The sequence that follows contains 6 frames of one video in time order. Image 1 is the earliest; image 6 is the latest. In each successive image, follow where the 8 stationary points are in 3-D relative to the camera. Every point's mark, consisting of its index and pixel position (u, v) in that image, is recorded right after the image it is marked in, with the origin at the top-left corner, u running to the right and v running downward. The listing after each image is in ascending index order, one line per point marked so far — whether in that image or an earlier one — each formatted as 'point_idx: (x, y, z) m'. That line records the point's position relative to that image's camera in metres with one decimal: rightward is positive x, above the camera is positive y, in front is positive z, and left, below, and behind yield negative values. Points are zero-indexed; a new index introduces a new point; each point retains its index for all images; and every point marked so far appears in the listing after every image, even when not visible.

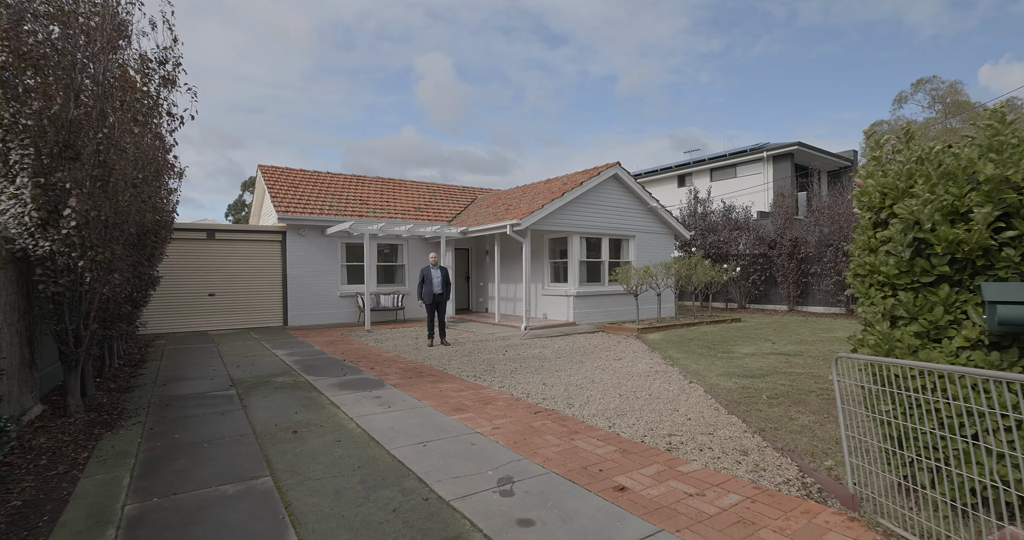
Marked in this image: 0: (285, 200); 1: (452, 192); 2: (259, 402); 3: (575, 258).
0: (-6.4, +1.9, +14.4) m
1: (-2.1, +2.8, +18.5) m
2: (-2.5, -1.3, +5.1) m
3: (+1.5, +0.3, +12.5) m
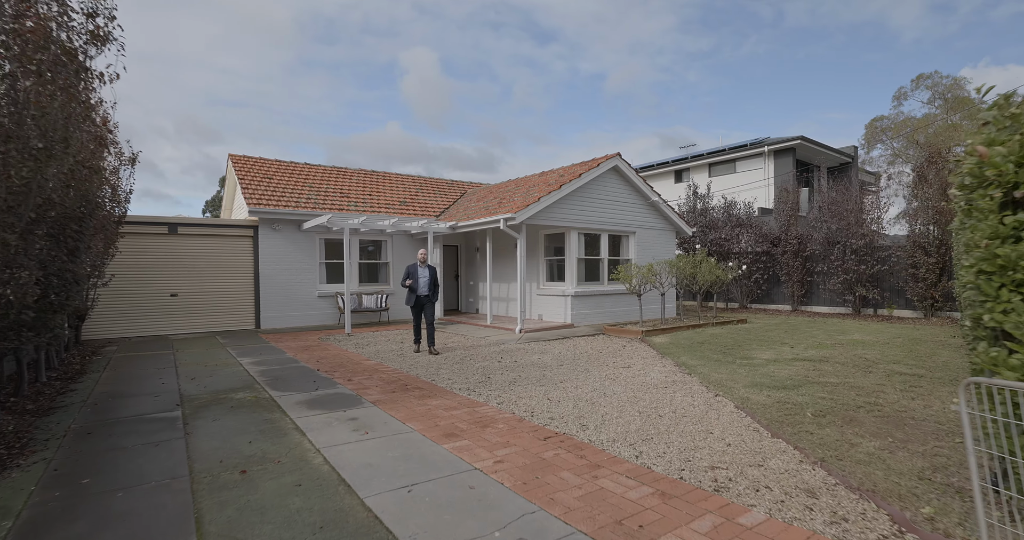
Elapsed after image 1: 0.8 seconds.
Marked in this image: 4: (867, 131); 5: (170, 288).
0: (-6.6, +1.9, +13.4) m
1: (-2.4, +2.8, +17.7) m
2: (-2.5, -1.3, +4.2) m
3: (+1.4, +0.3, +11.7) m
4: (+12.5, +4.9, +18.3) m
5: (-8.1, -0.4, +12.4) m
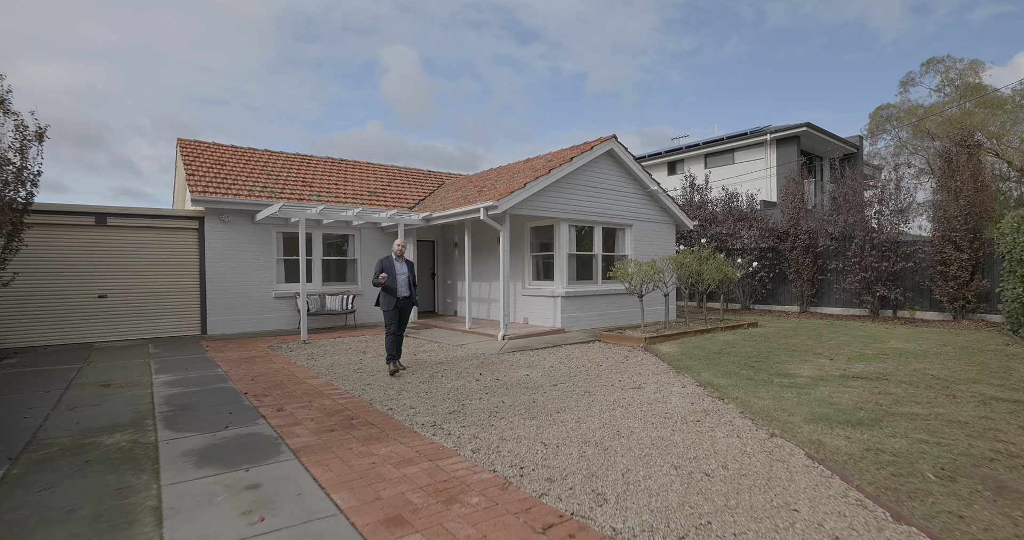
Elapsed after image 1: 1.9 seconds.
0: (-7.0, +2.0, +11.7) m
1: (-3.0, +2.9, +16.1) m
2: (-2.6, -1.2, +2.7) m
3: (+1.0, +0.4, +10.3) m
4: (+11.9, +5.0, +17.2) m
5: (-8.5, -0.4, +10.7) m
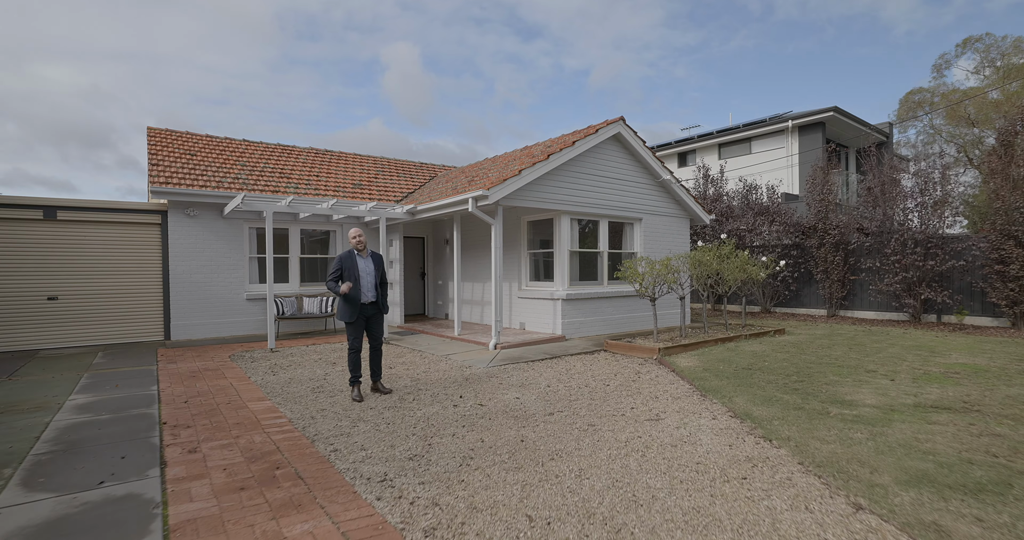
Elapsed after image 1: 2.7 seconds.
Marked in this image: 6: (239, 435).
0: (-7.1, +2.0, +10.6) m
1: (-3.1, +2.9, +15.0) m
2: (-2.8, -1.2, +1.6) m
3: (+0.9, +0.4, +9.1) m
4: (+11.9, +5.0, +16.0) m
5: (-8.6, -0.4, +9.6) m
6: (-2.2, -1.3, +4.2) m
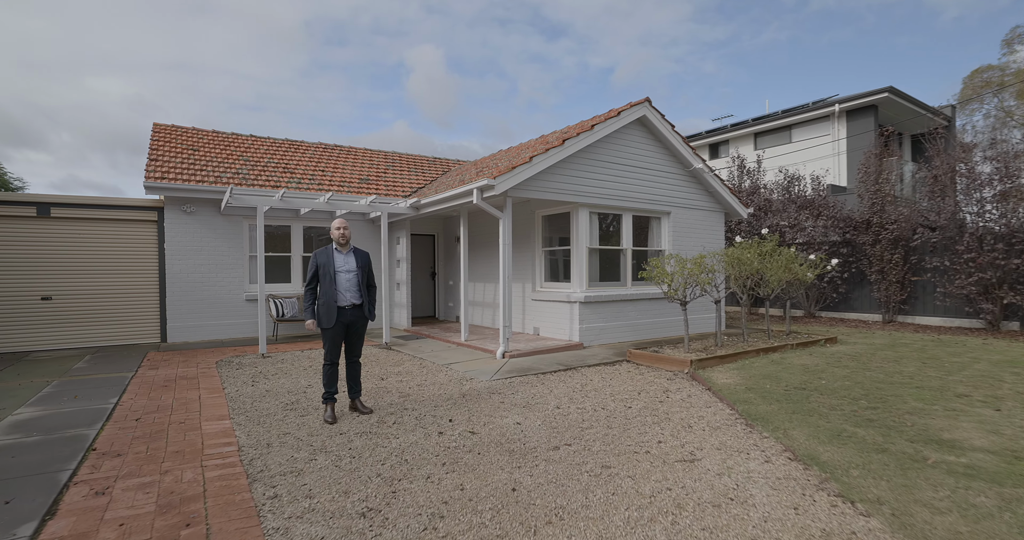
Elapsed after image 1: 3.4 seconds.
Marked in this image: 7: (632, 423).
0: (-6.8, +2.0, +10.1) m
1: (-2.5, +2.9, +14.2) m
2: (-2.9, -1.2, +0.8) m
3: (+1.1, +0.4, +8.2) m
4: (+12.4, +5.0, +14.5) m
5: (-8.3, -0.3, +9.1) m
6: (-2.3, -1.3, +3.4) m
7: (+1.0, -1.2, +4.3) m
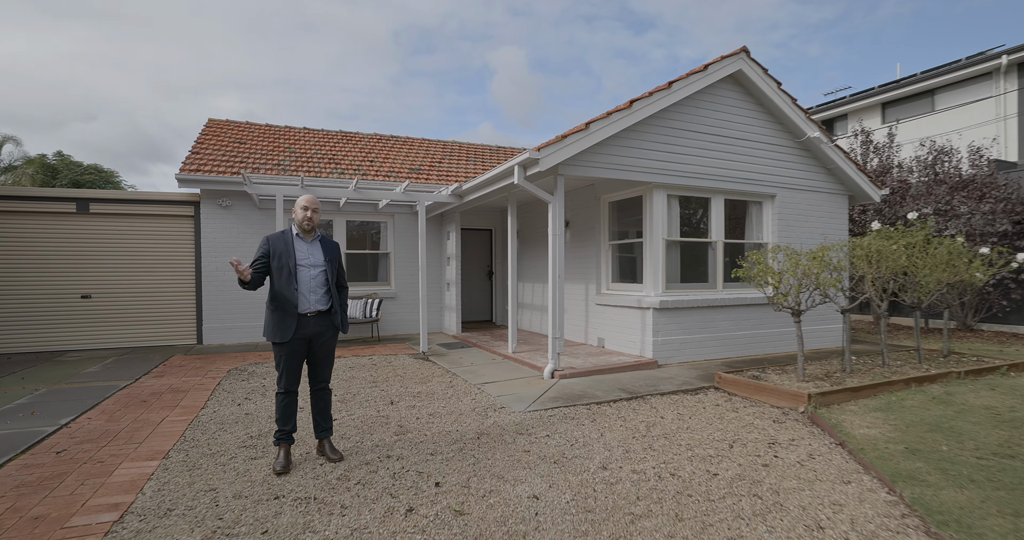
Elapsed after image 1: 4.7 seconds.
0: (-5.7, +2.1, +9.6) m
1: (-0.8, +3.0, +13.0) m
2: (-3.4, -1.2, -0.2) m
3: (+1.8, +0.4, +6.4) m
4: (+13.9, +4.9, +10.8) m
5: (-7.4, -0.3, +8.9) m
6: (-2.3, -1.3, +2.3) m
7: (+1.0, -1.2, +2.6) m
